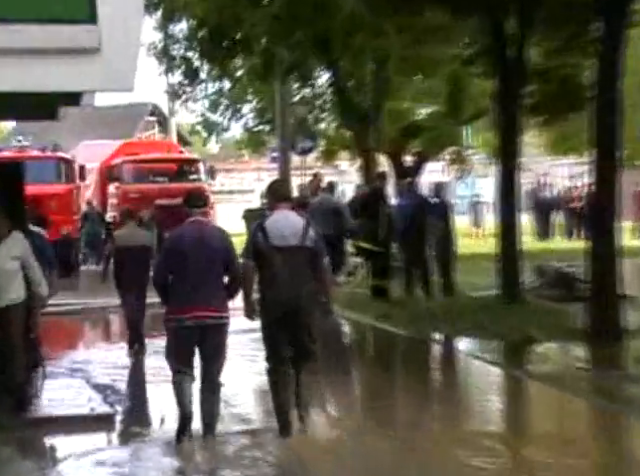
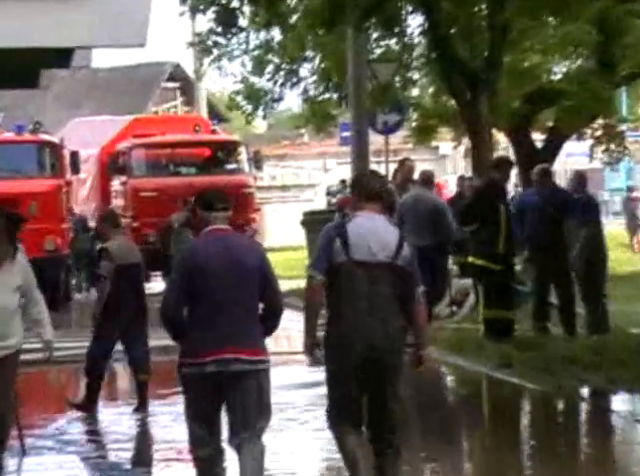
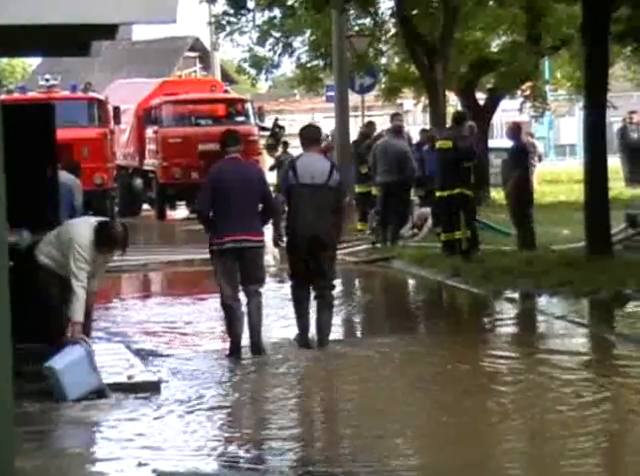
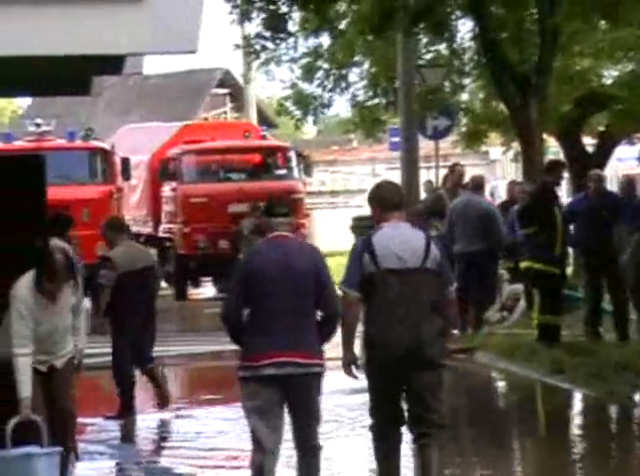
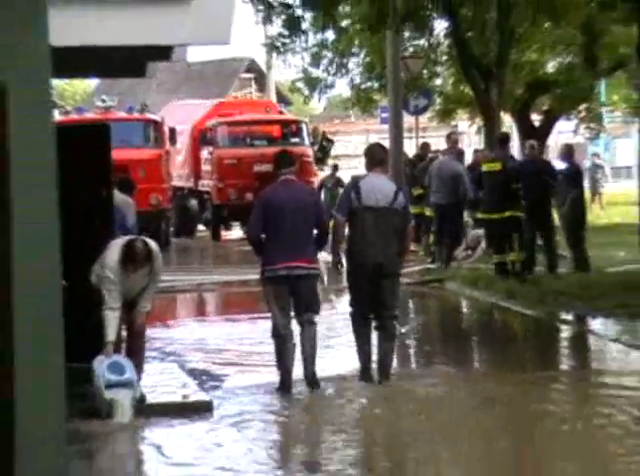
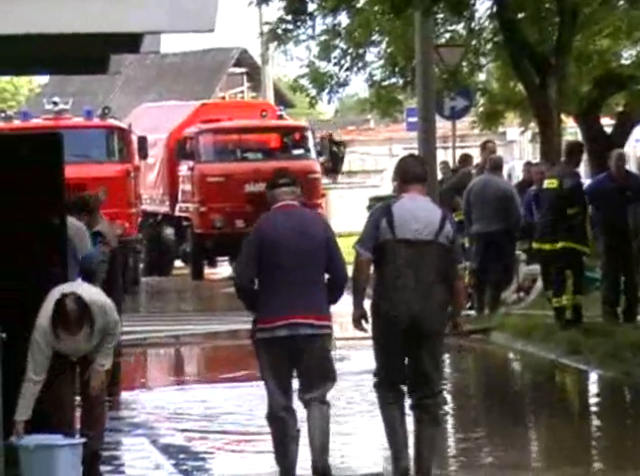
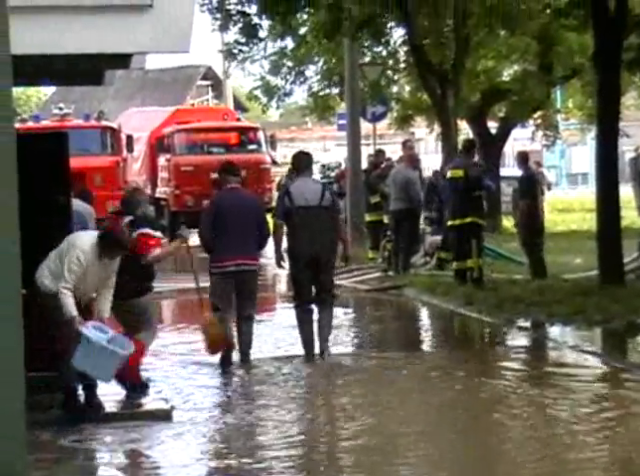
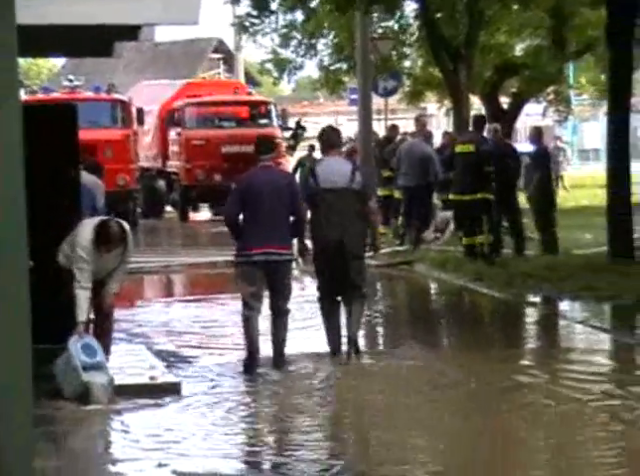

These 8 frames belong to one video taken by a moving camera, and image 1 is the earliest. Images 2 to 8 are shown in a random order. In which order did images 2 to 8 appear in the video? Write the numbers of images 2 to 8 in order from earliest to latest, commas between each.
2, 4, 6, 5, 8, 3, 7
